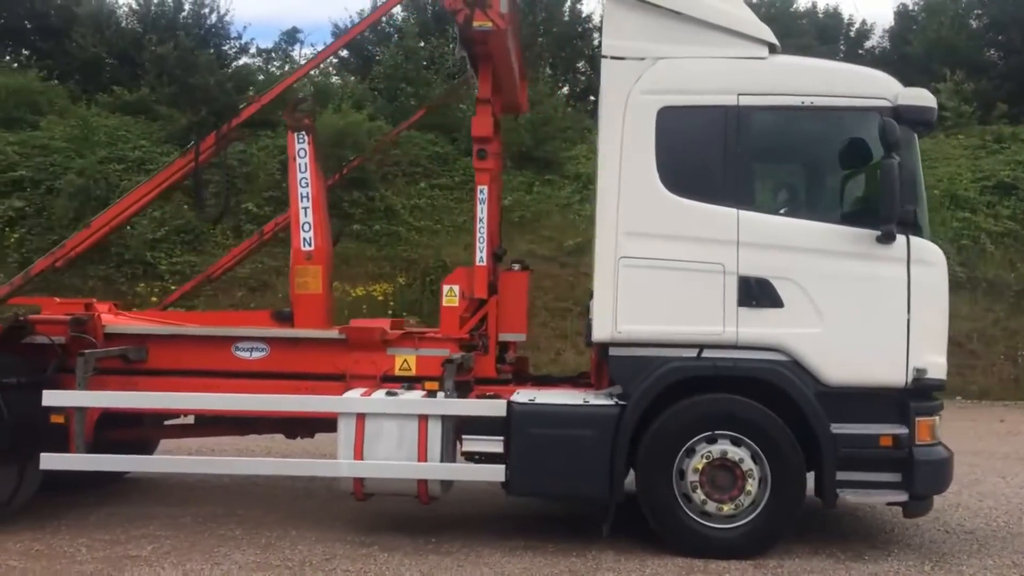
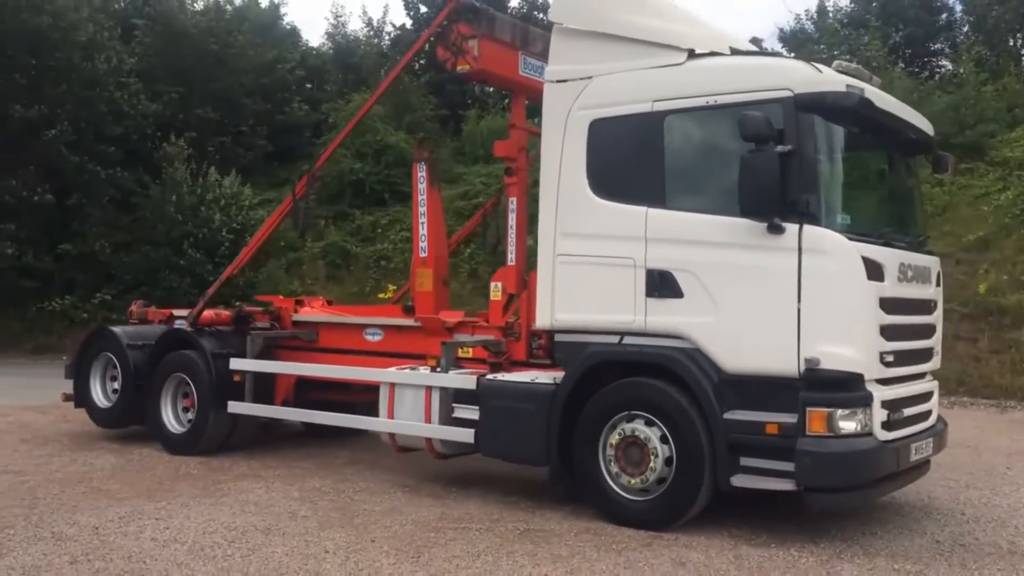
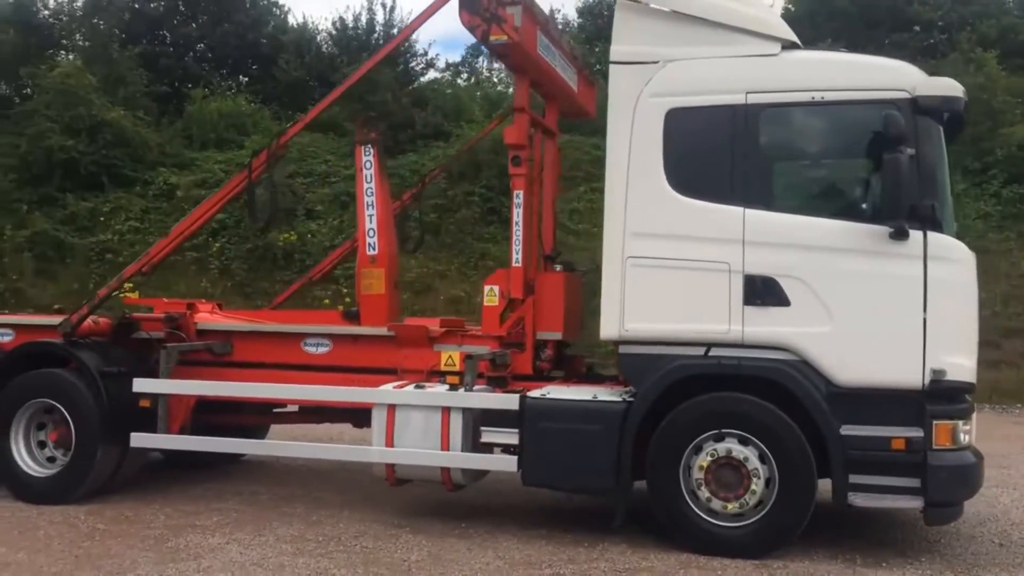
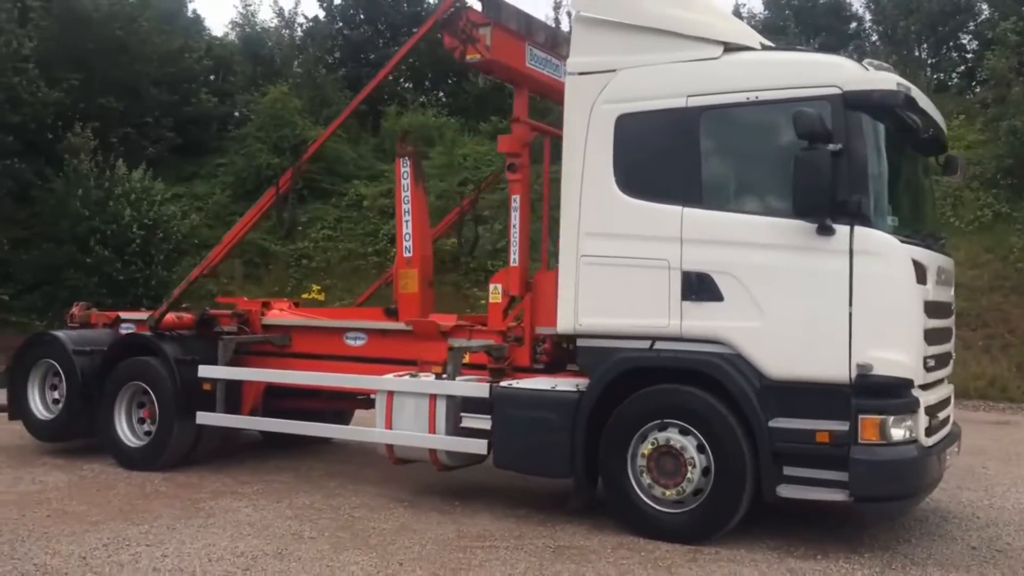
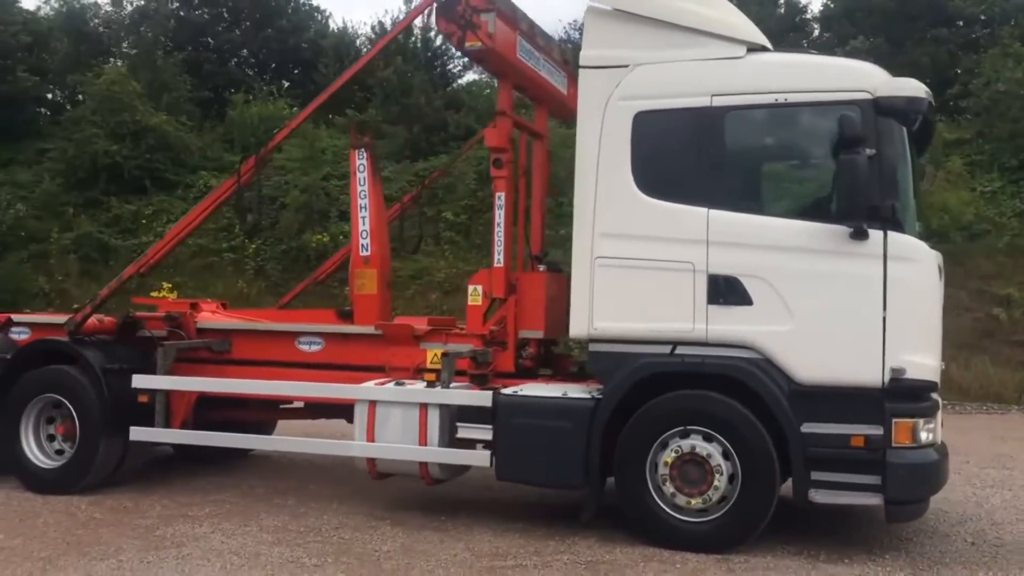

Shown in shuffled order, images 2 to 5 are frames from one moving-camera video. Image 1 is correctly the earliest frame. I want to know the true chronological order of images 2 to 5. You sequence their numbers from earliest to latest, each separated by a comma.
3, 5, 4, 2
